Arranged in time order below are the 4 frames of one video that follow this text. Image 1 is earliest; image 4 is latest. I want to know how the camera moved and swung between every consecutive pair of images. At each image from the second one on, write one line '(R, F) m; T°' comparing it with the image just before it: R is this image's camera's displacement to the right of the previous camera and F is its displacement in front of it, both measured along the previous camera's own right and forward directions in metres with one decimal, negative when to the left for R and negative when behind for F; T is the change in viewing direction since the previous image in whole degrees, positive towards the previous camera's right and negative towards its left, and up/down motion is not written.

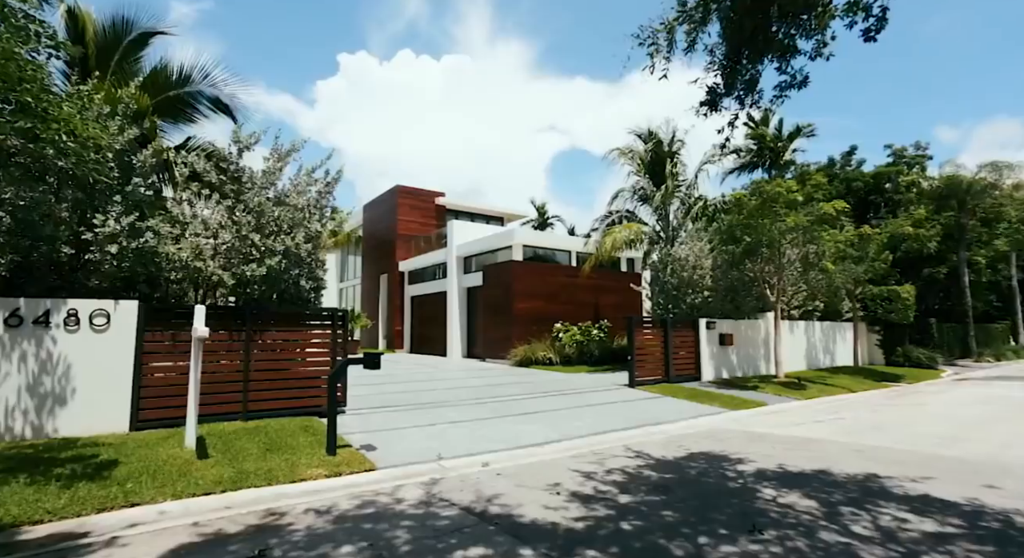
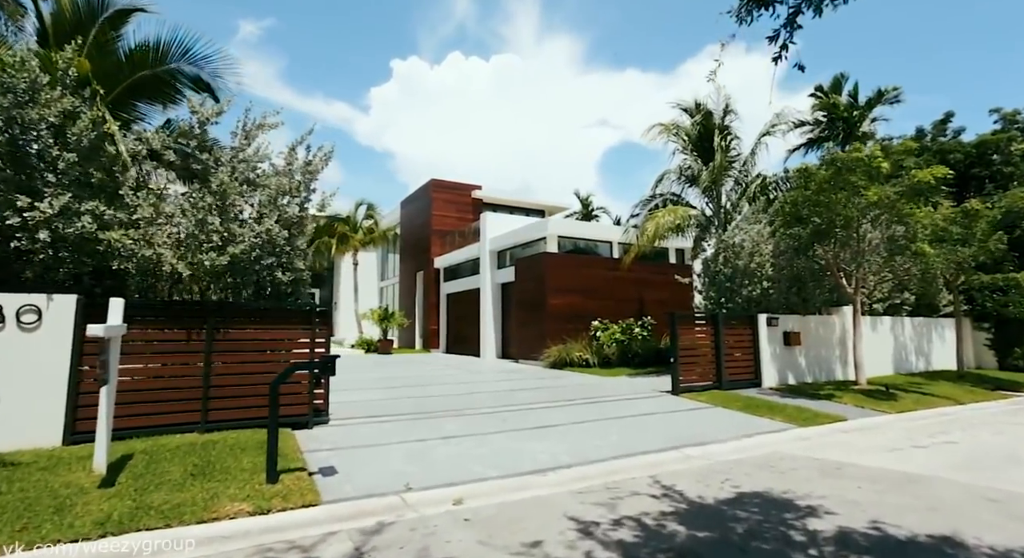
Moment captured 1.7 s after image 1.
(+0.7, +1.6) m; -6°
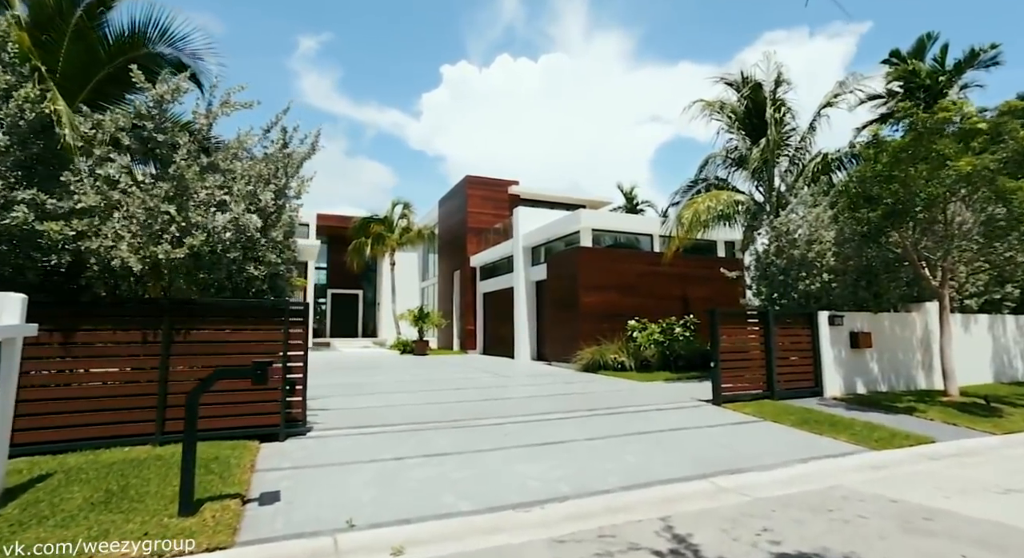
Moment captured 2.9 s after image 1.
(+0.7, +1.2) m; -6°
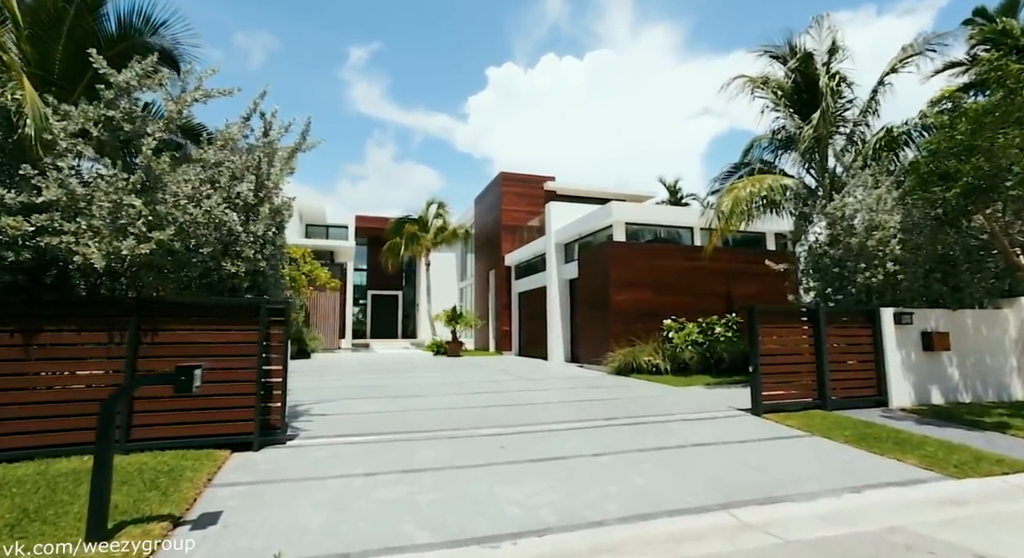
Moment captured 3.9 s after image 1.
(+0.6, +0.9) m; -5°
